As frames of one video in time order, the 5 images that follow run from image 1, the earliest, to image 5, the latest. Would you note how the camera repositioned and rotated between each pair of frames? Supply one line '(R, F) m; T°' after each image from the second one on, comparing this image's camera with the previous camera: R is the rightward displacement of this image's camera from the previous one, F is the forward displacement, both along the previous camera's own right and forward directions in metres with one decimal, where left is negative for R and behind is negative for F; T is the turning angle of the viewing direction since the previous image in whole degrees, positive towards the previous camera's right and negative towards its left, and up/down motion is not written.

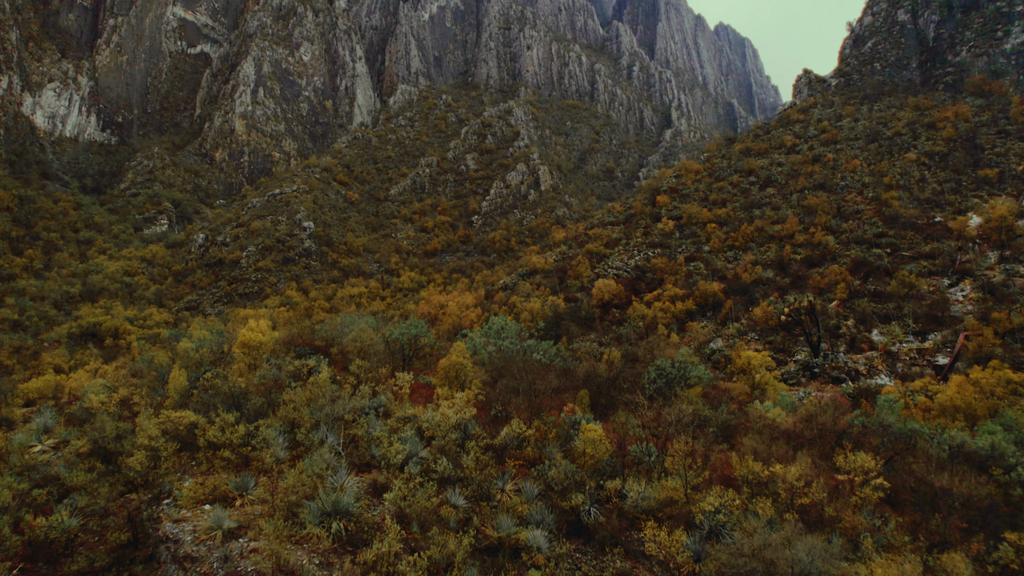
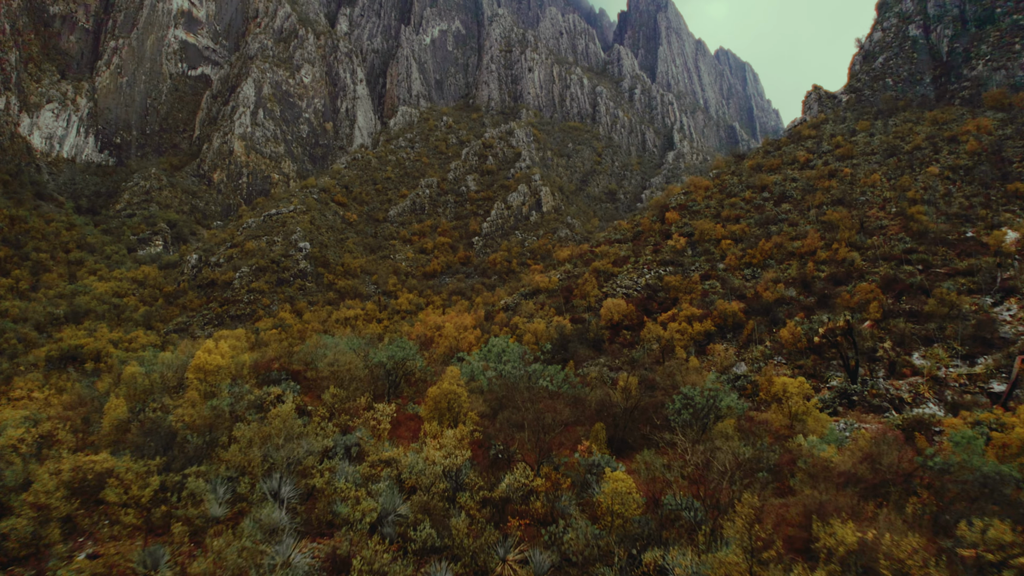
(0.0, +2.4) m; 0°
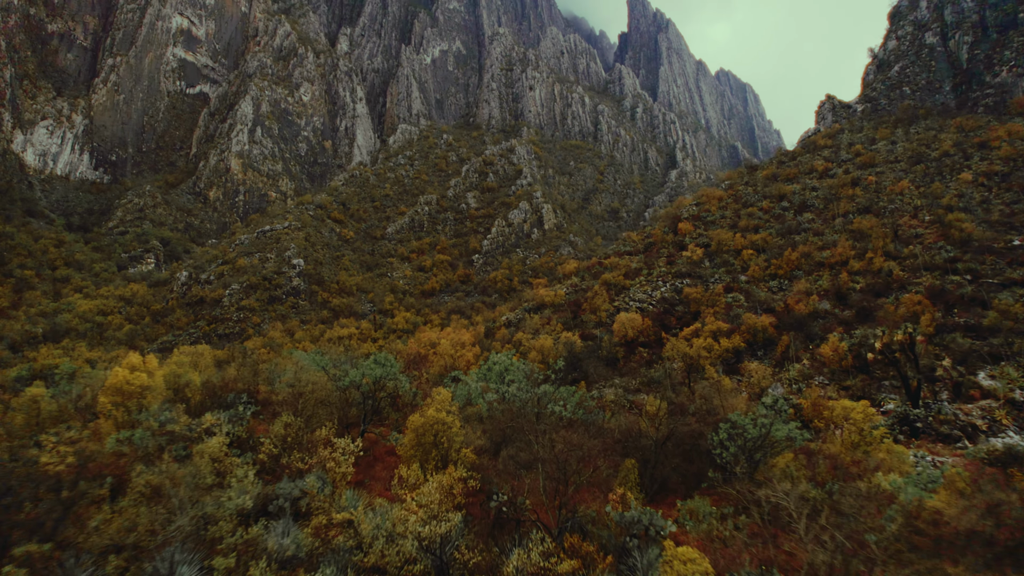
(-0.1, +3.0) m; 0°
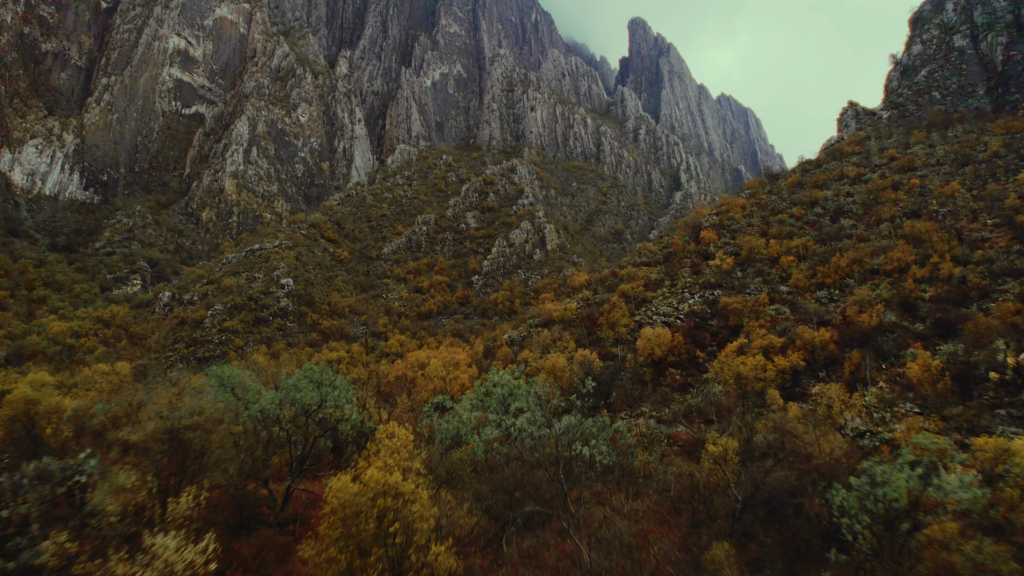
(-0.1, +4.4) m; 0°
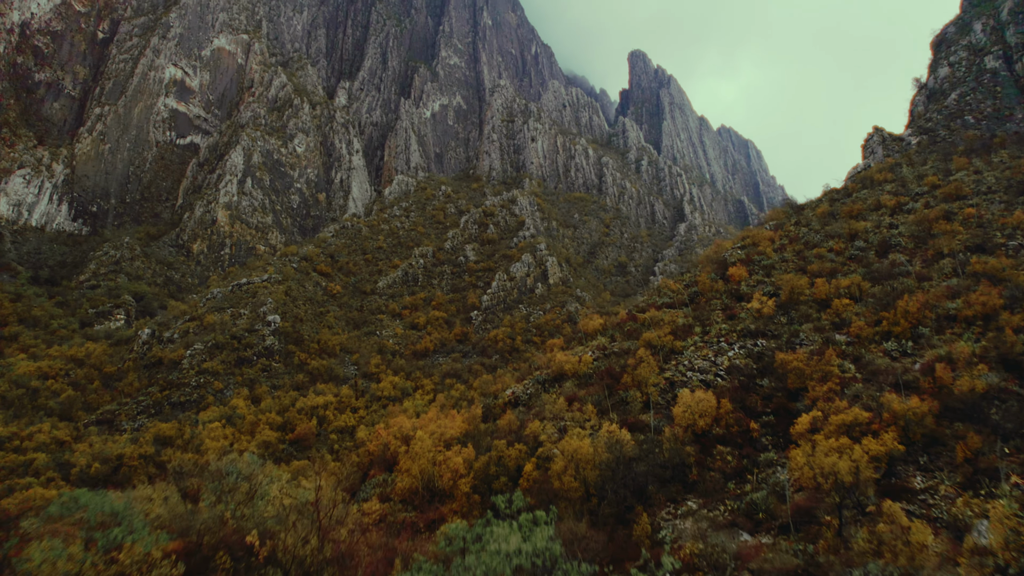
(-0.2, +4.4) m; 0°
